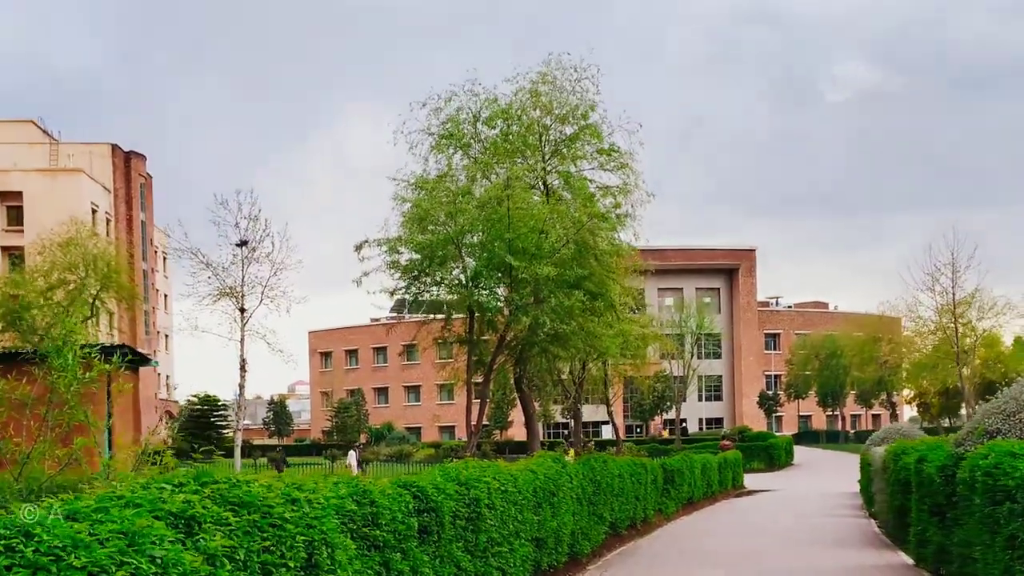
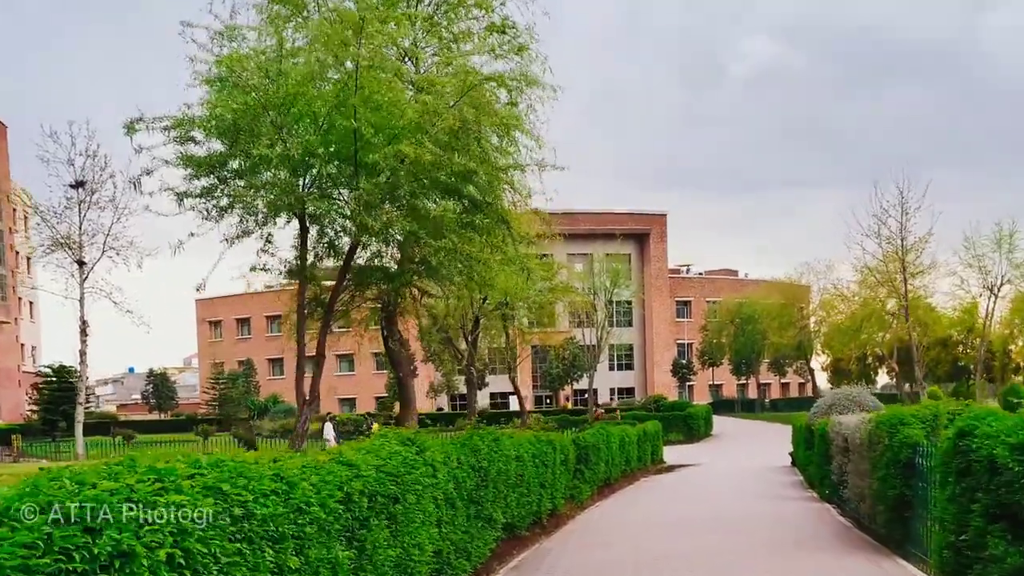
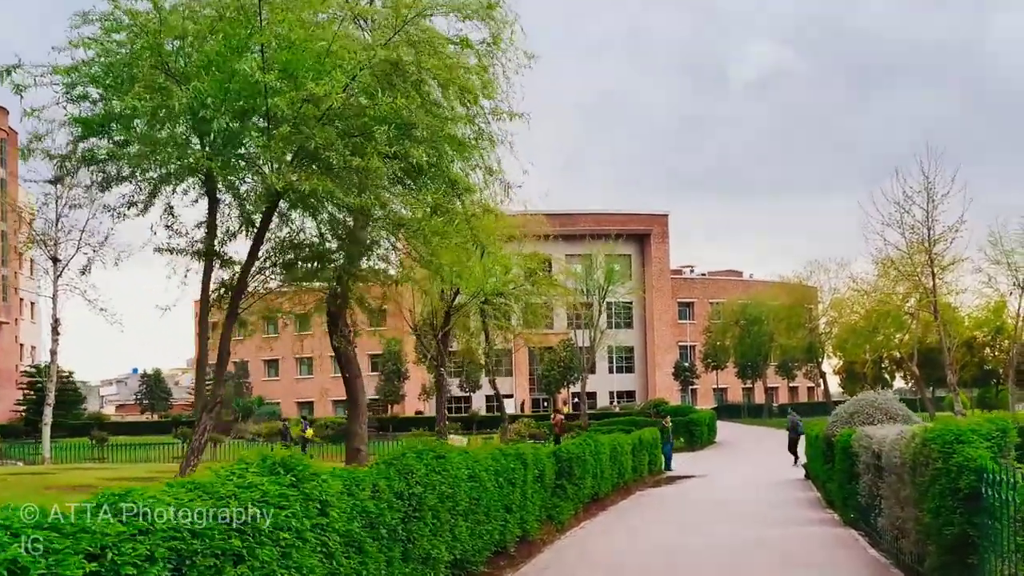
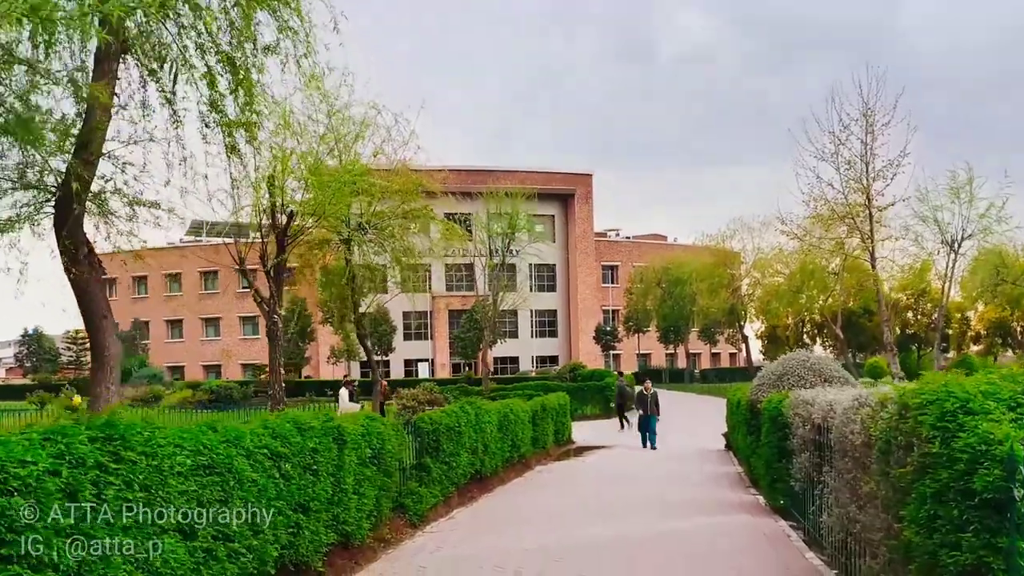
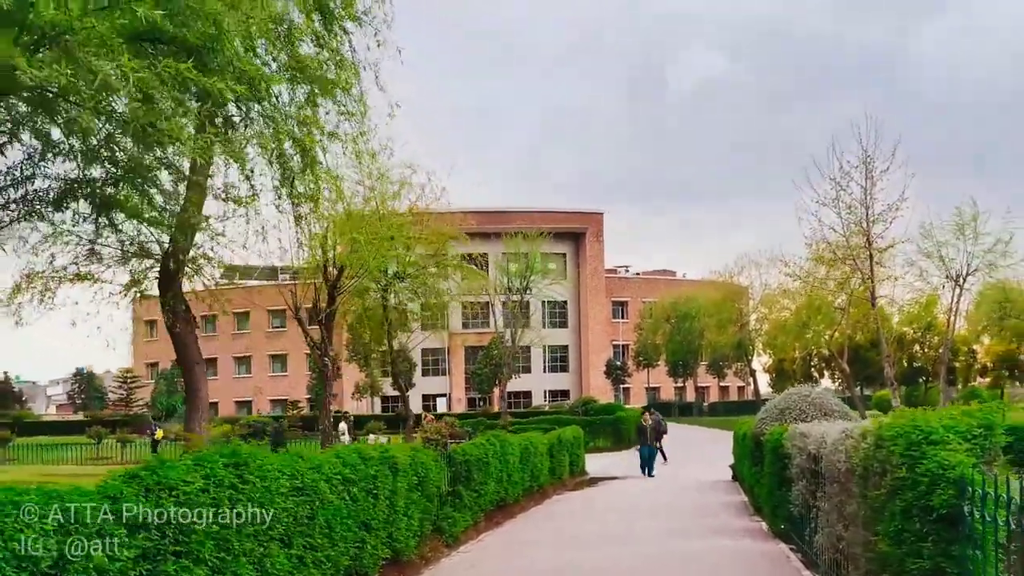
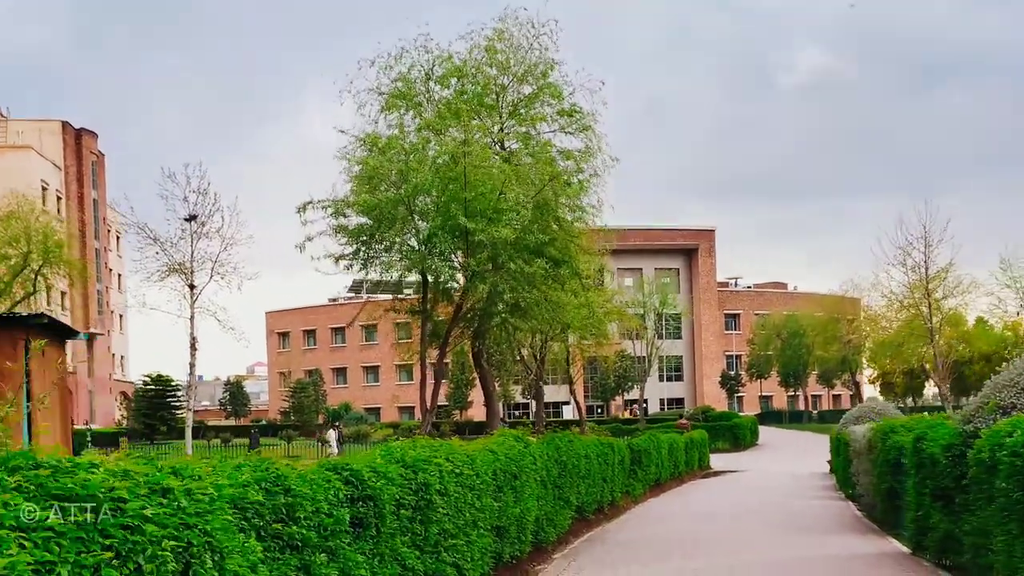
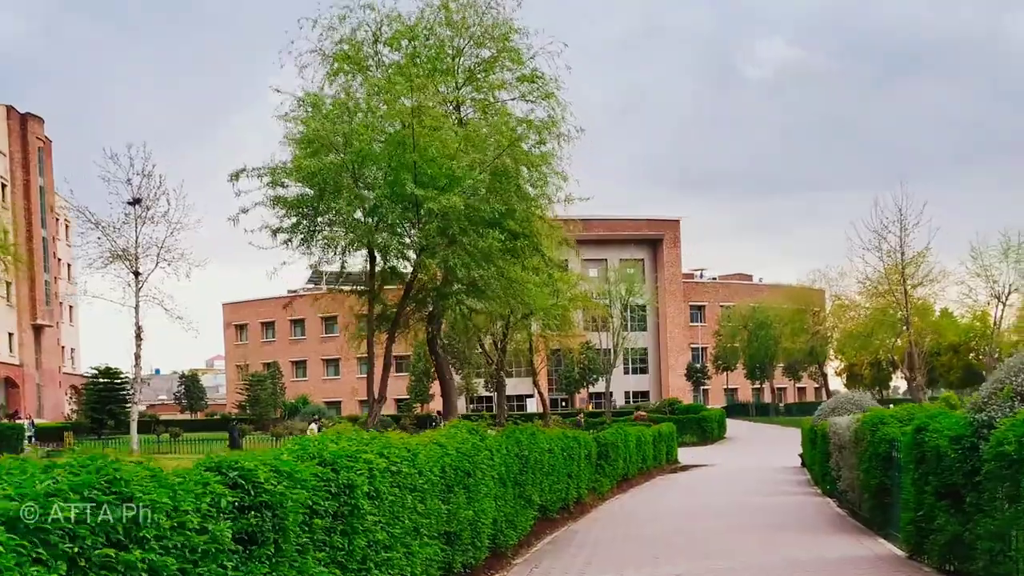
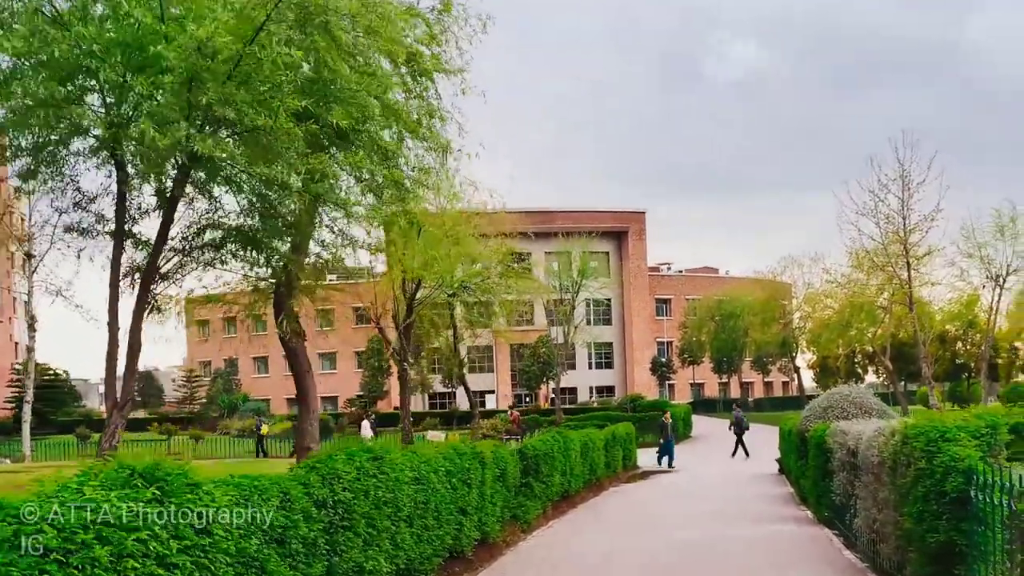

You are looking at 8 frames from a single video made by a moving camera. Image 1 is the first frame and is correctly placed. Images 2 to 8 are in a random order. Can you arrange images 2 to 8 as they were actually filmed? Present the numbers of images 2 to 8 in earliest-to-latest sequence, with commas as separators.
6, 7, 2, 3, 8, 5, 4
